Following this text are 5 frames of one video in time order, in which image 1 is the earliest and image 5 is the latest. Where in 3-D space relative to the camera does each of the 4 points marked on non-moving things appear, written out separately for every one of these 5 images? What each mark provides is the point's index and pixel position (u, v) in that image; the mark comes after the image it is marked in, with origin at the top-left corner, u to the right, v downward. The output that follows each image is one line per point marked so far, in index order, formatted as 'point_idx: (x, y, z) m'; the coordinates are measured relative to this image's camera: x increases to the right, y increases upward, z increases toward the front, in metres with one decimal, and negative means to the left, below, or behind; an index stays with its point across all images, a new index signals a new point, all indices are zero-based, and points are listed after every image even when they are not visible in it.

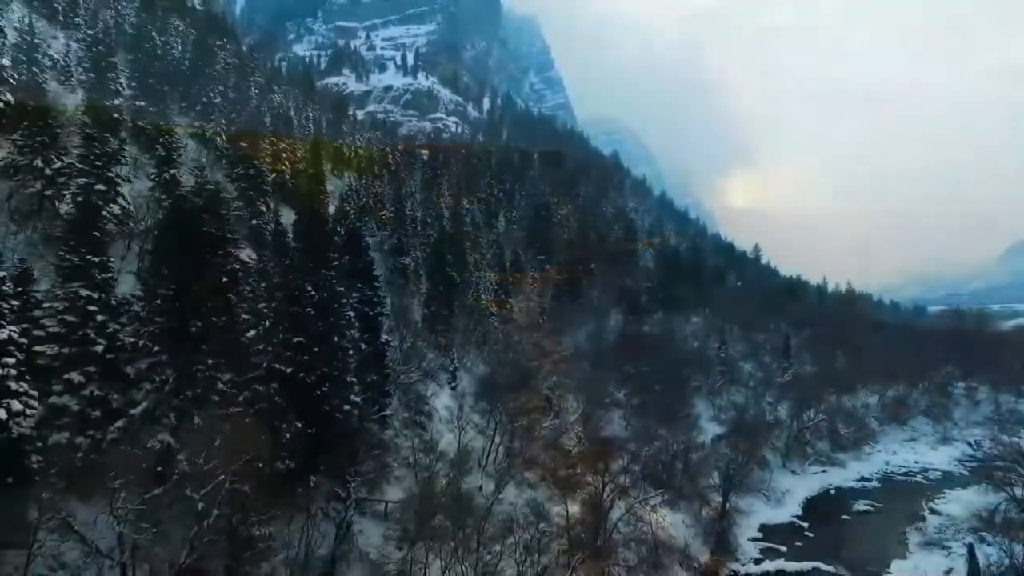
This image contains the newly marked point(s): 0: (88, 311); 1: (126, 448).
0: (-13.5, -0.7, +19.8) m
1: (-11.8, -4.8, +19.0) m
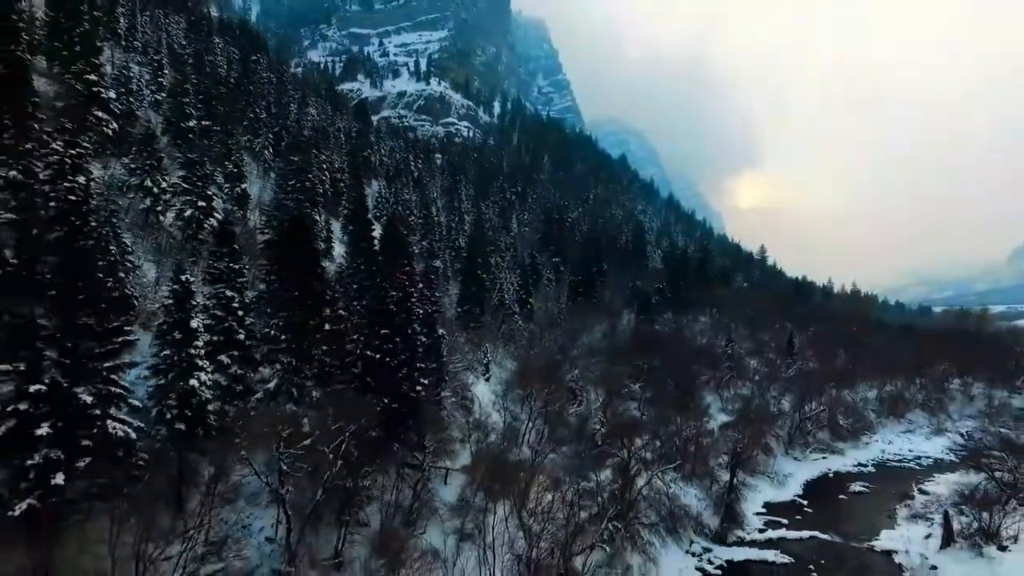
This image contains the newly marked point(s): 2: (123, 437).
0: (-11.4, -0.8, +25.1) m
1: (-9.7, -4.8, +24.3) m
2: (-10.9, -4.5, +18.6) m
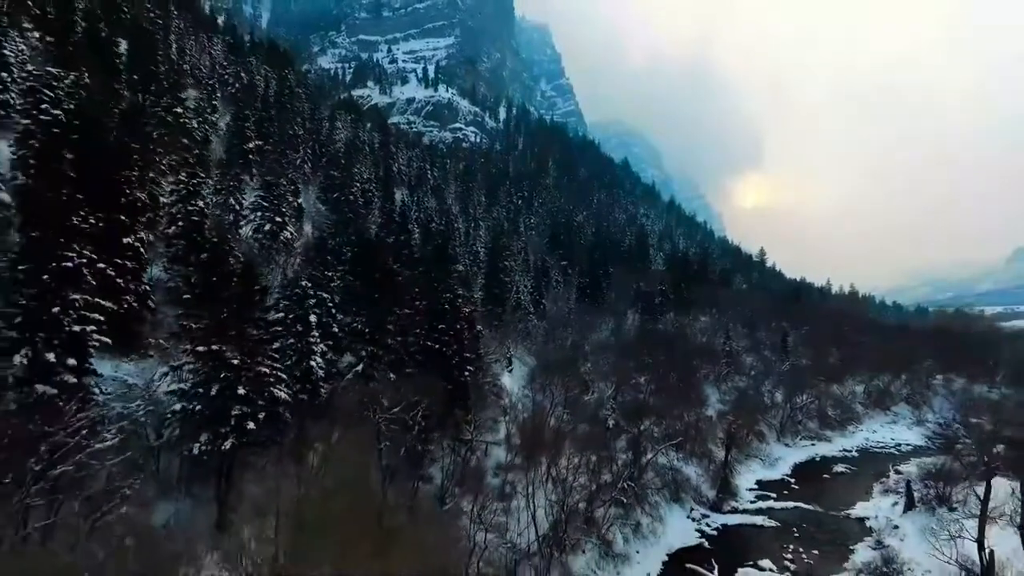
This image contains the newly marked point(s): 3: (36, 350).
0: (-9.5, -1.0, +31.6) m
1: (-7.9, -5.0, +30.7) m
2: (-9.0, -4.6, +25.0) m
3: (-16.5, -2.2, +22.1) m
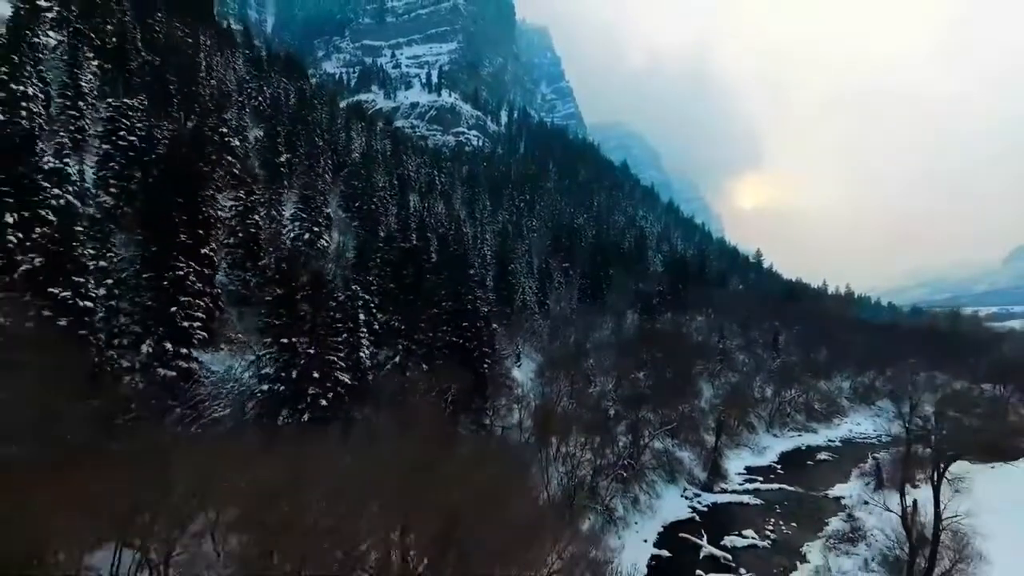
0: (-8.6, -1.1, +36.6) m
1: (-6.9, -5.1, +35.7) m
2: (-8.1, -4.8, +30.0) m
3: (-15.6, -2.3, +27.1) m
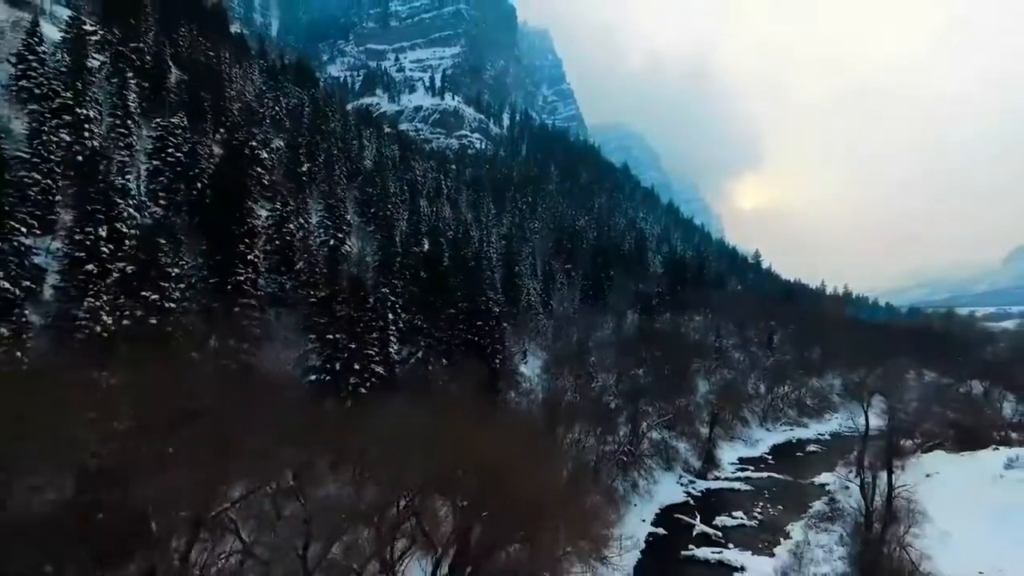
0: (-7.9, -1.3, +40.5) m
1: (-6.2, -5.3, +39.7) m
2: (-7.4, -5.0, +34.0) m
3: (-14.9, -2.5, +31.1) m
